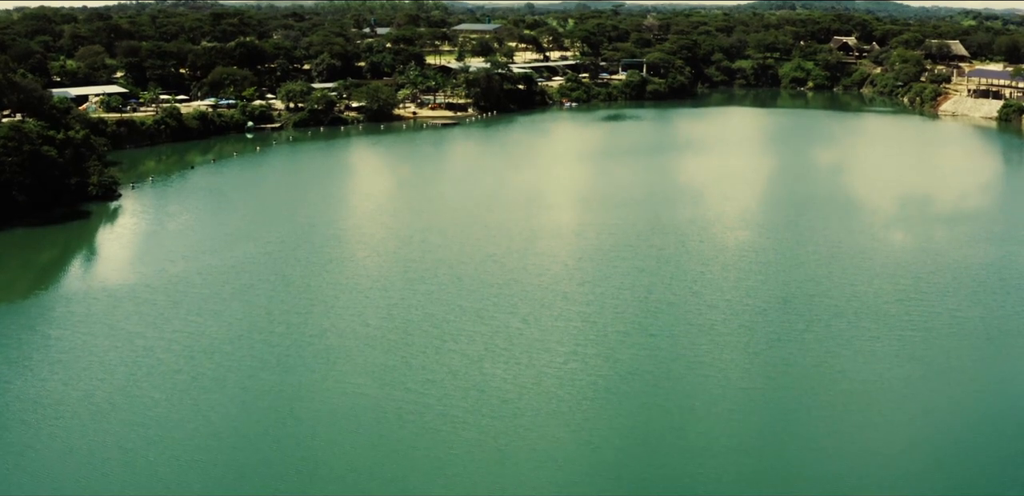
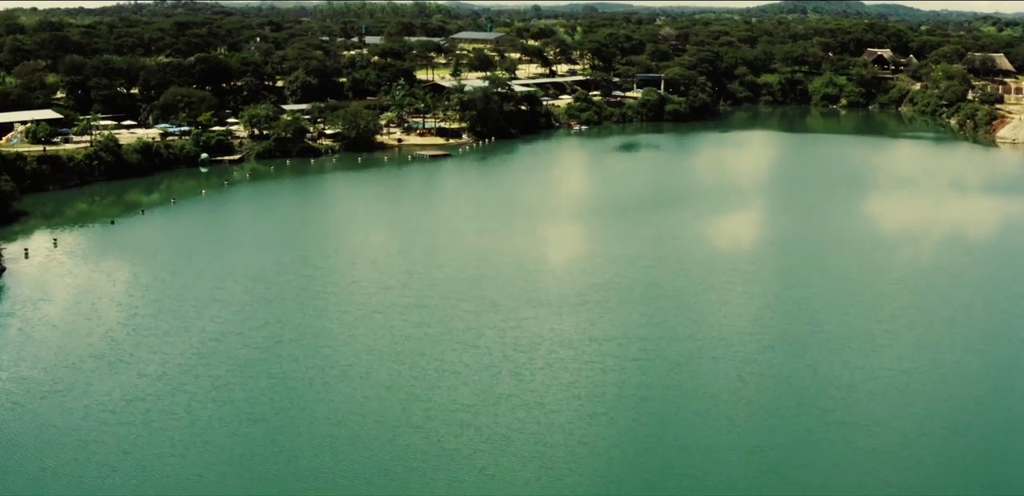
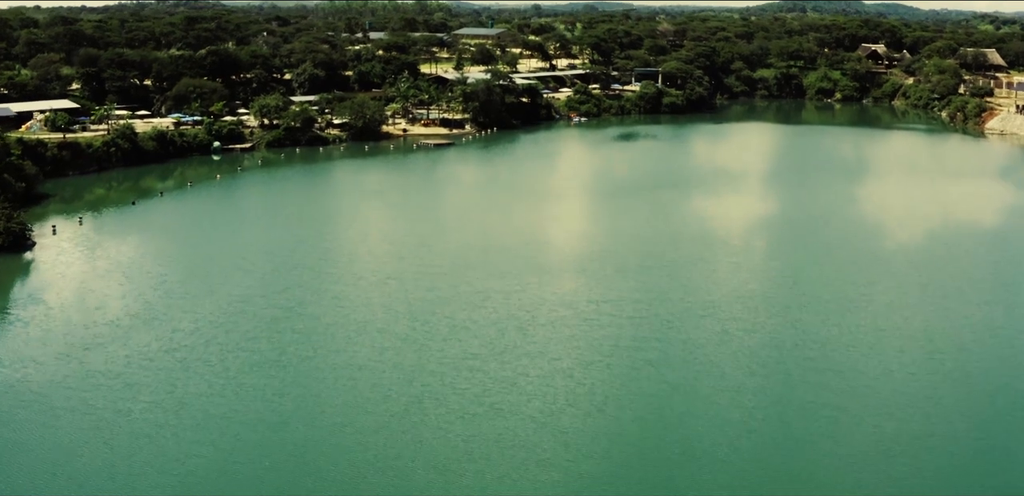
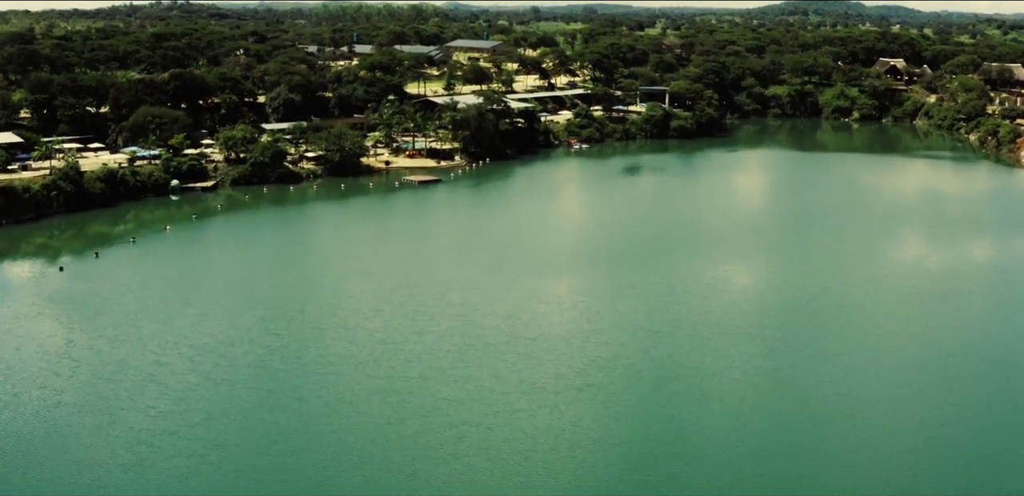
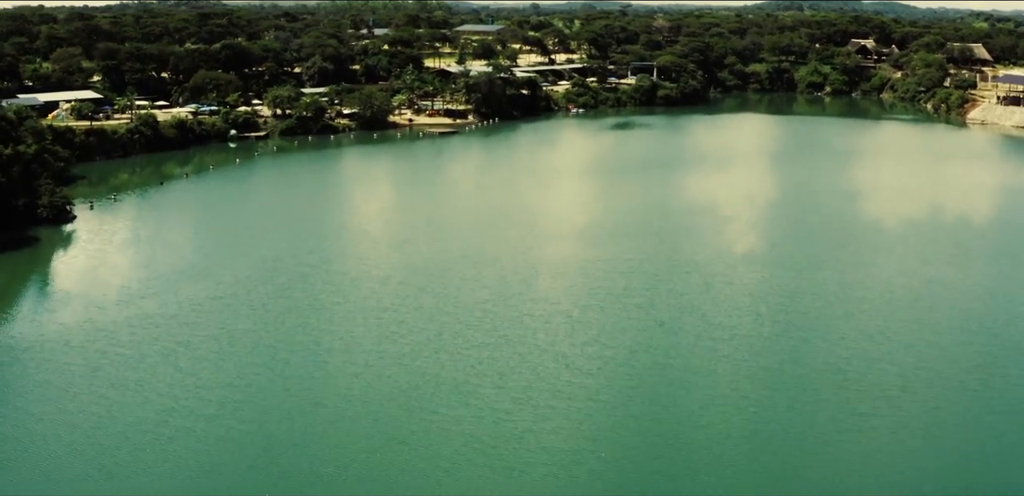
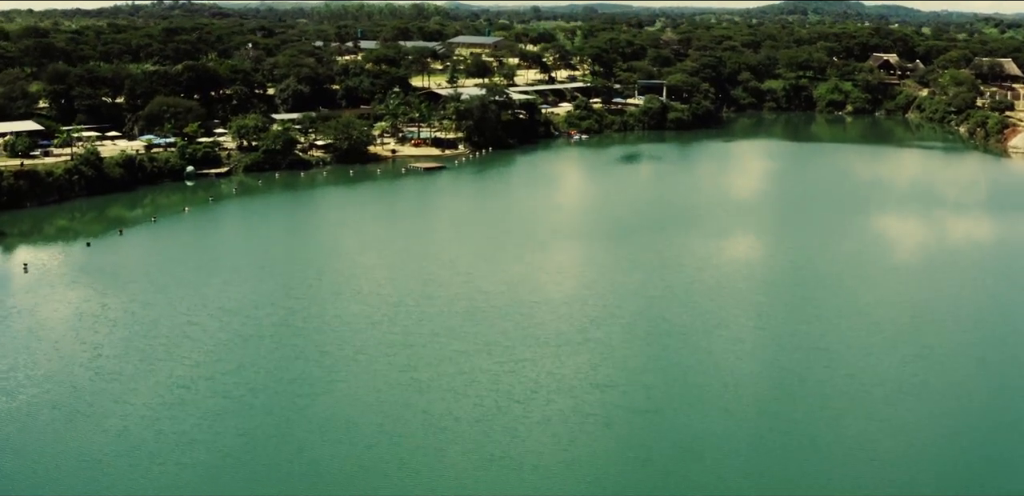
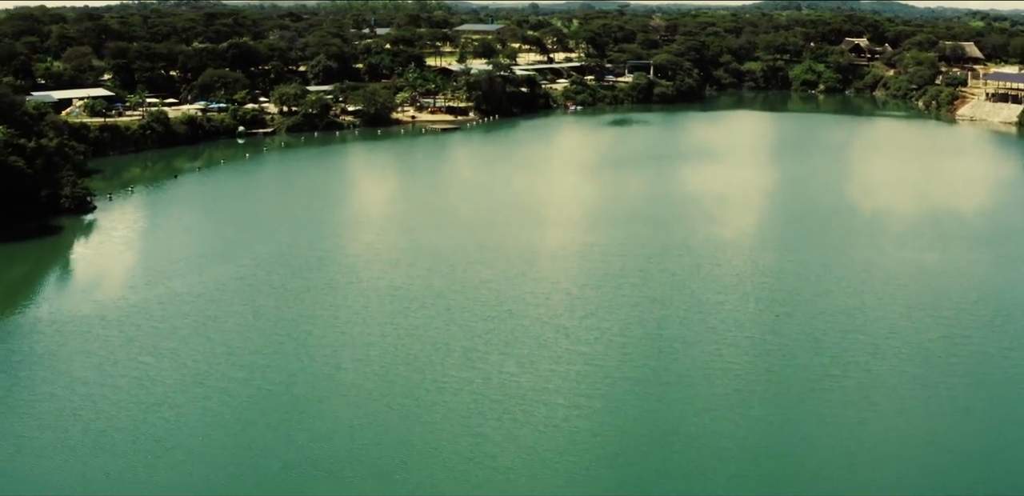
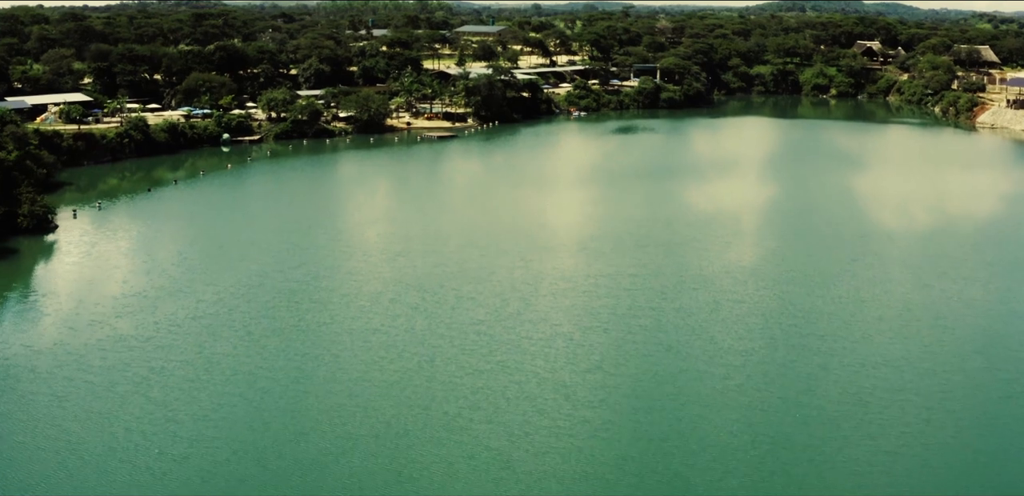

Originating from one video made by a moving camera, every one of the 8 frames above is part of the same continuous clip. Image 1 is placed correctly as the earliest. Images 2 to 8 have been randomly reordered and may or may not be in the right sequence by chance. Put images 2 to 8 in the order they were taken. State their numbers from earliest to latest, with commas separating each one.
7, 5, 8, 3, 2, 6, 4
